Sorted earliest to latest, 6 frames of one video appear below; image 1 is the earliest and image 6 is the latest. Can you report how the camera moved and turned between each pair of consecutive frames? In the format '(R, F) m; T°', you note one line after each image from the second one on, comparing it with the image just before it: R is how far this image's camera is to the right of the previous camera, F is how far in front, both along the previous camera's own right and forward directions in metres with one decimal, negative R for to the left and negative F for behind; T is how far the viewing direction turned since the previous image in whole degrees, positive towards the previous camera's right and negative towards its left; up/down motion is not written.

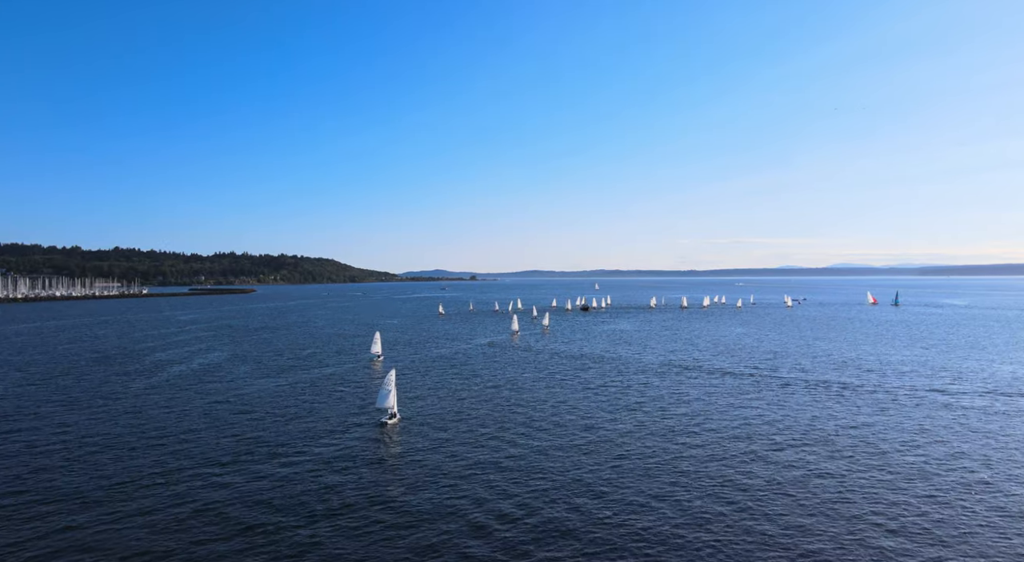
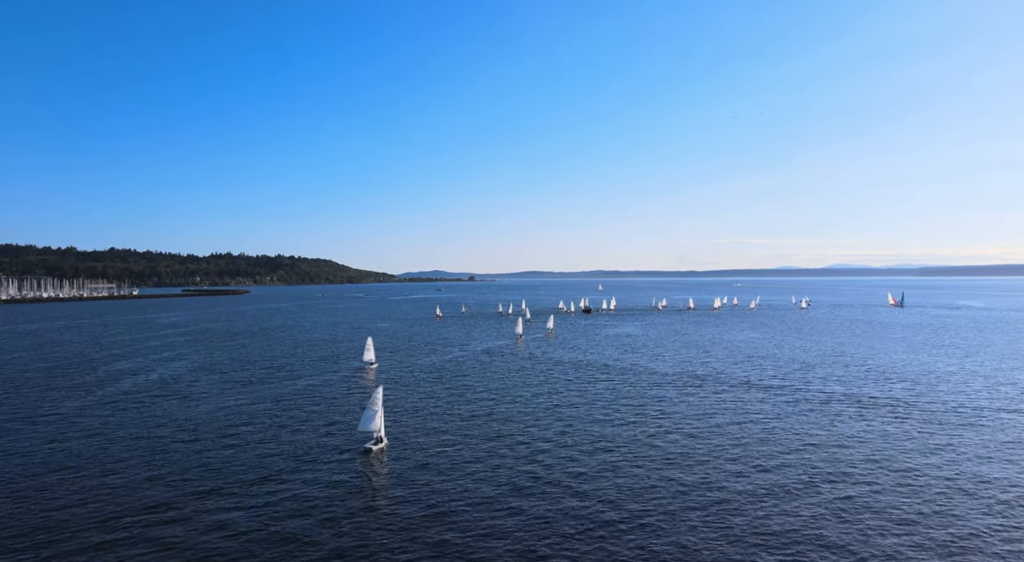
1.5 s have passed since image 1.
(+0.1, +6.8) m; 0°
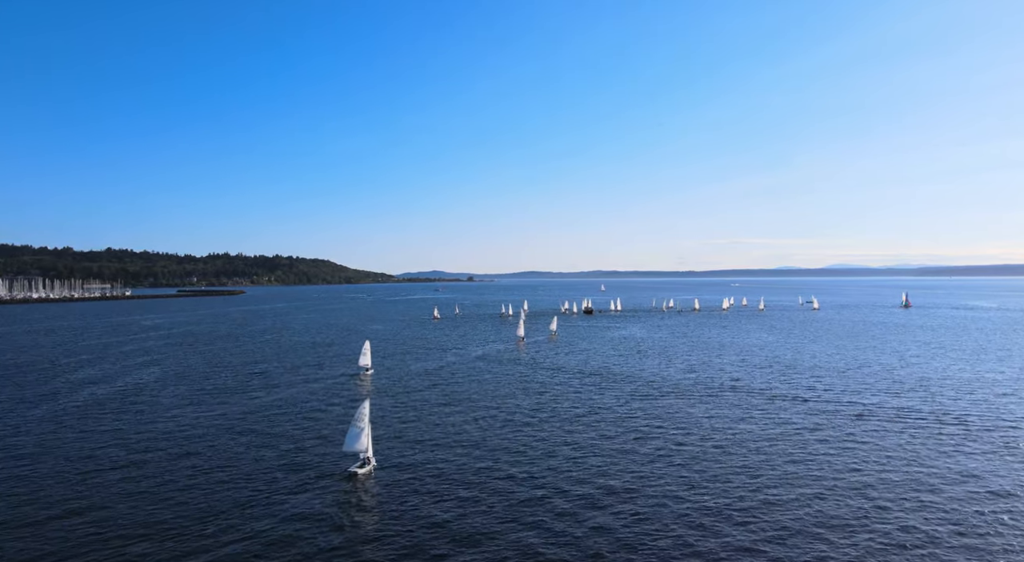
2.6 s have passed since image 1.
(0.0, +5.1) m; 0°
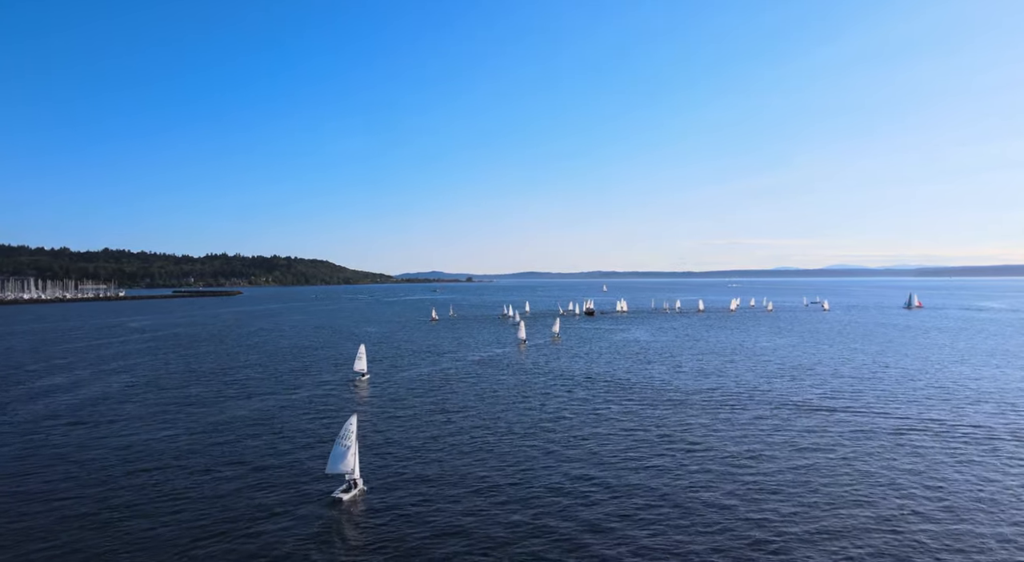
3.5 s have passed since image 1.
(0.0, +4.2) m; 0°
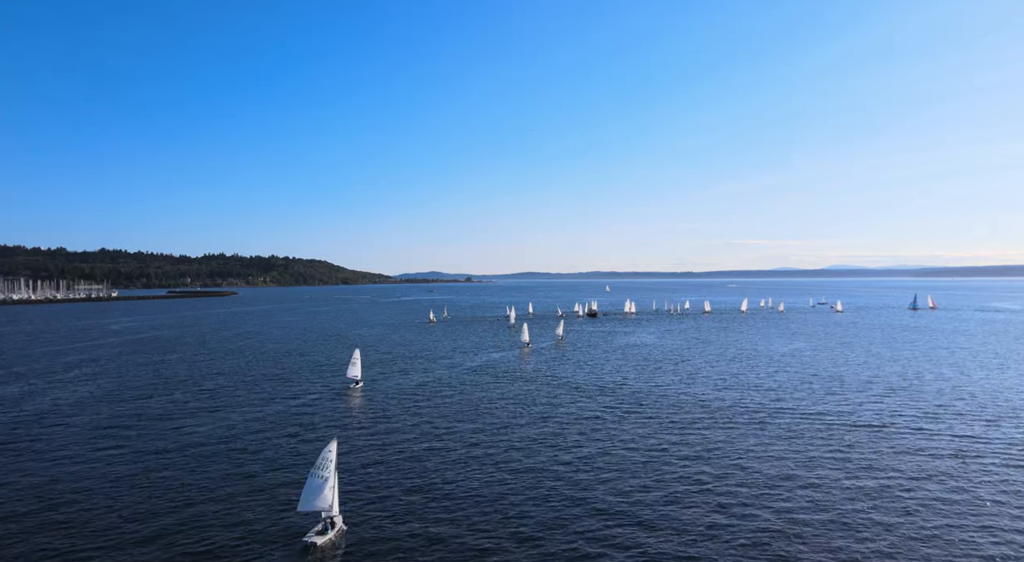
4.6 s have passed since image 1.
(-0.1, +5.1) m; 0°
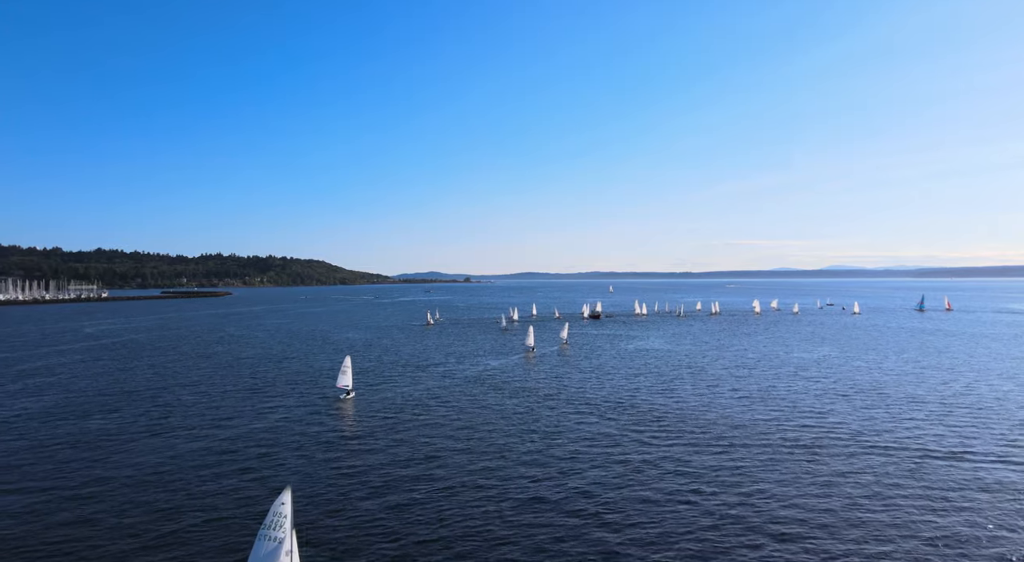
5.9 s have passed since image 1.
(-0.1, +6.0) m; 0°
